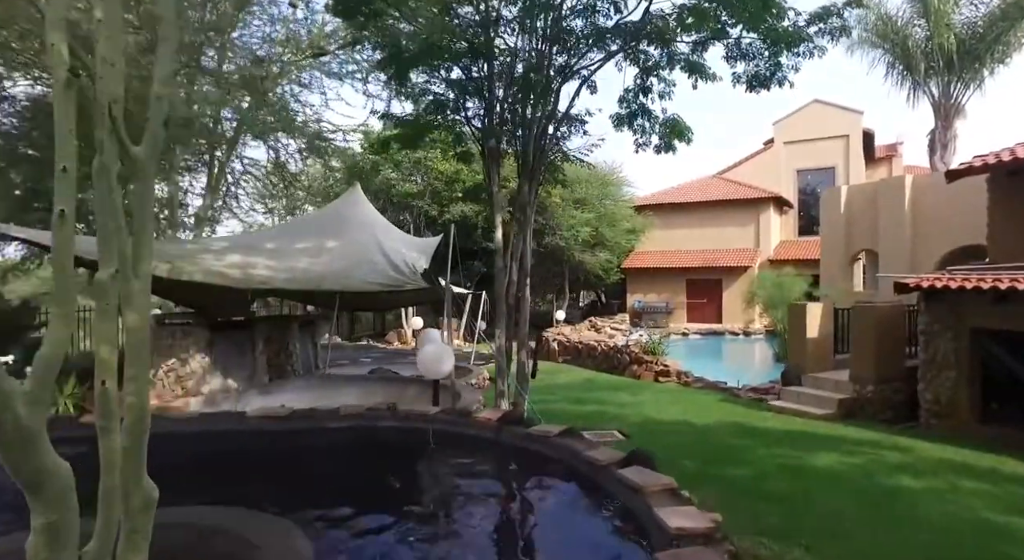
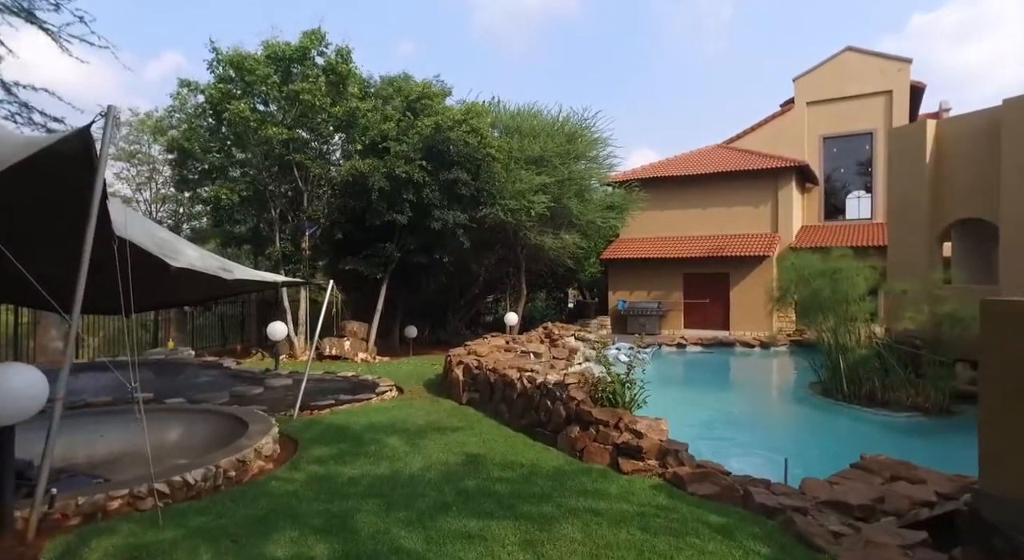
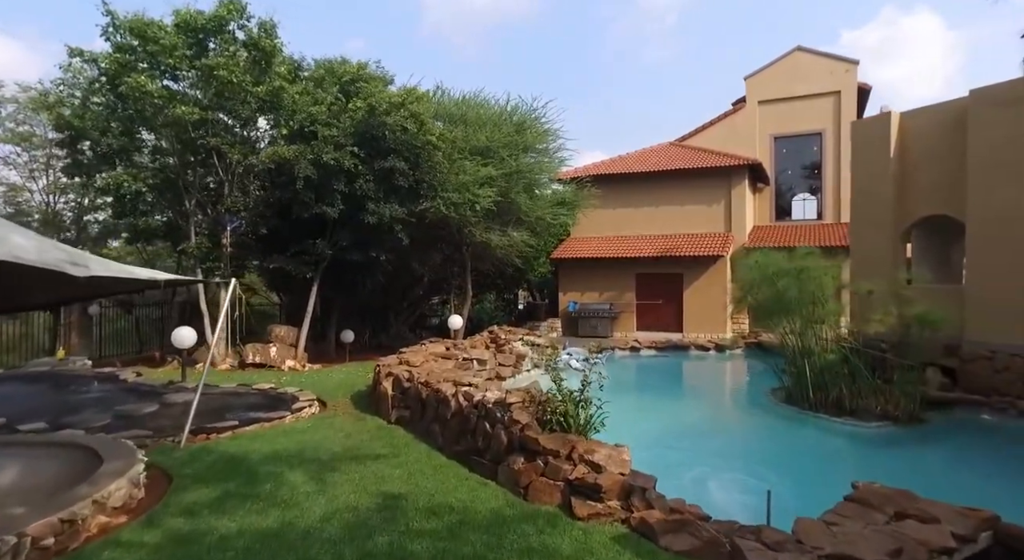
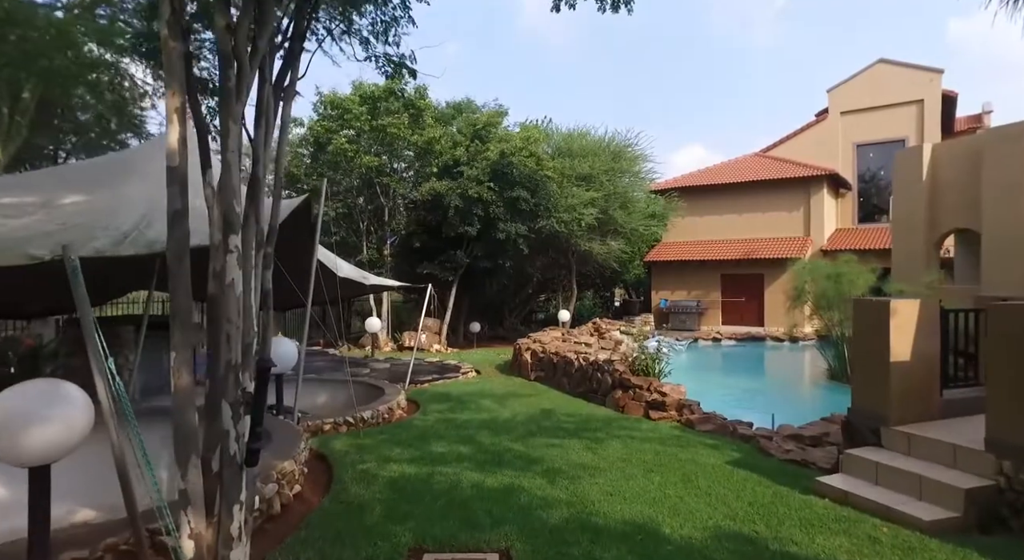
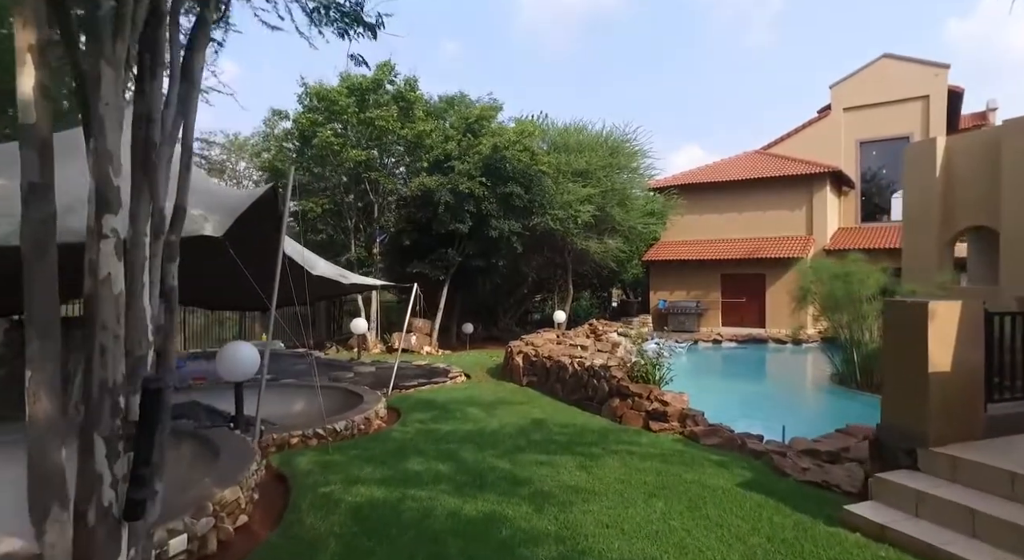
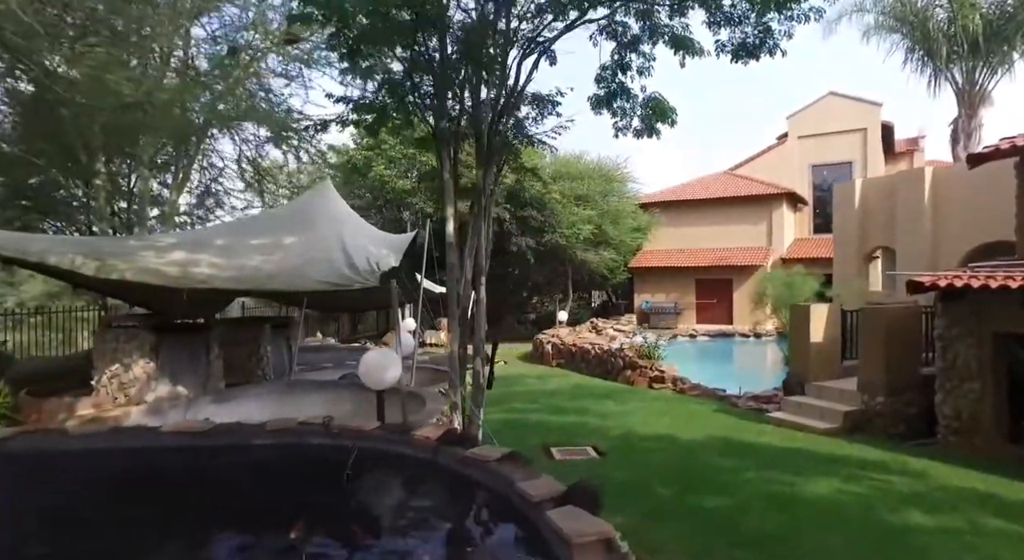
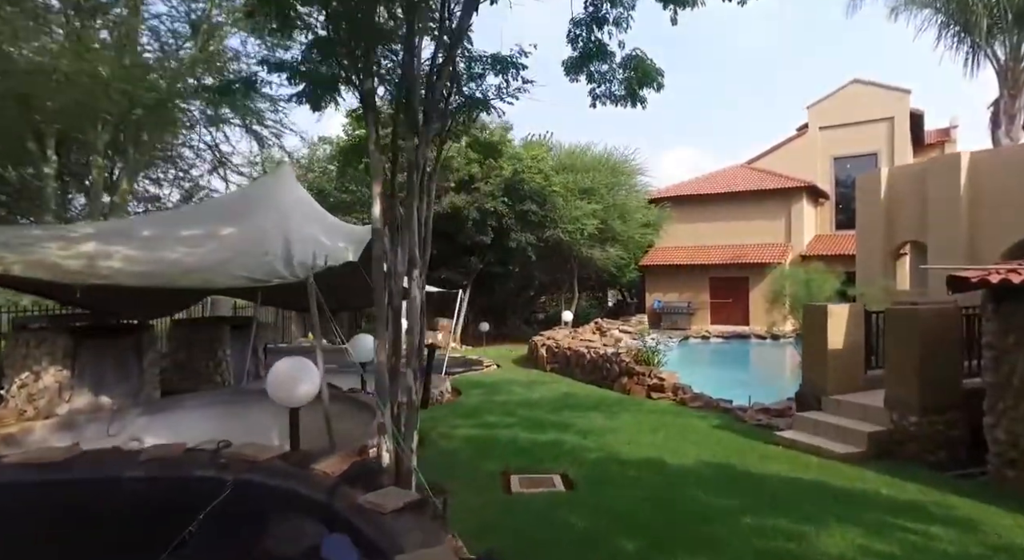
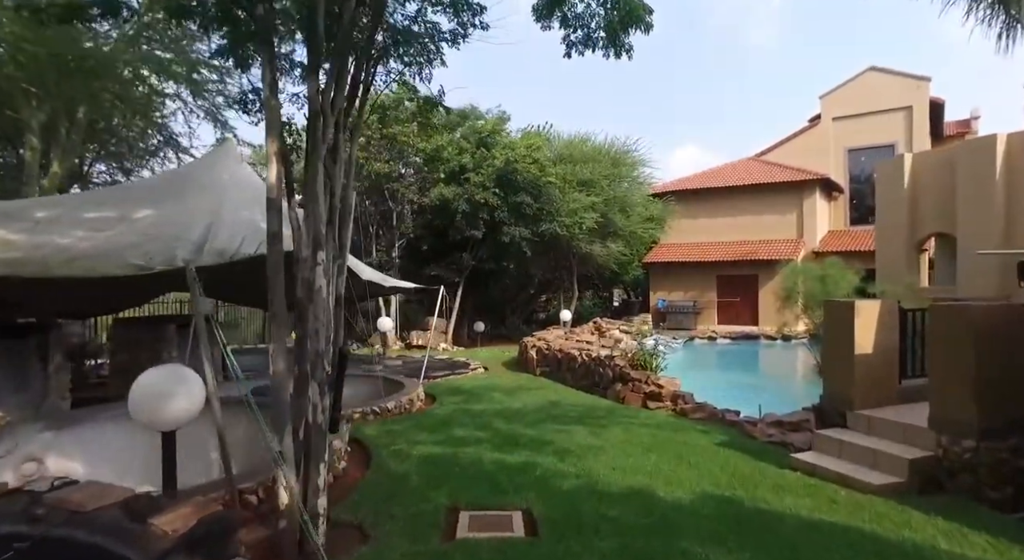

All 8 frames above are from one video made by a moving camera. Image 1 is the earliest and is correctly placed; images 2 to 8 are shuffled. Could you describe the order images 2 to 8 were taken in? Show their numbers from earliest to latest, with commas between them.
6, 7, 8, 4, 5, 2, 3
